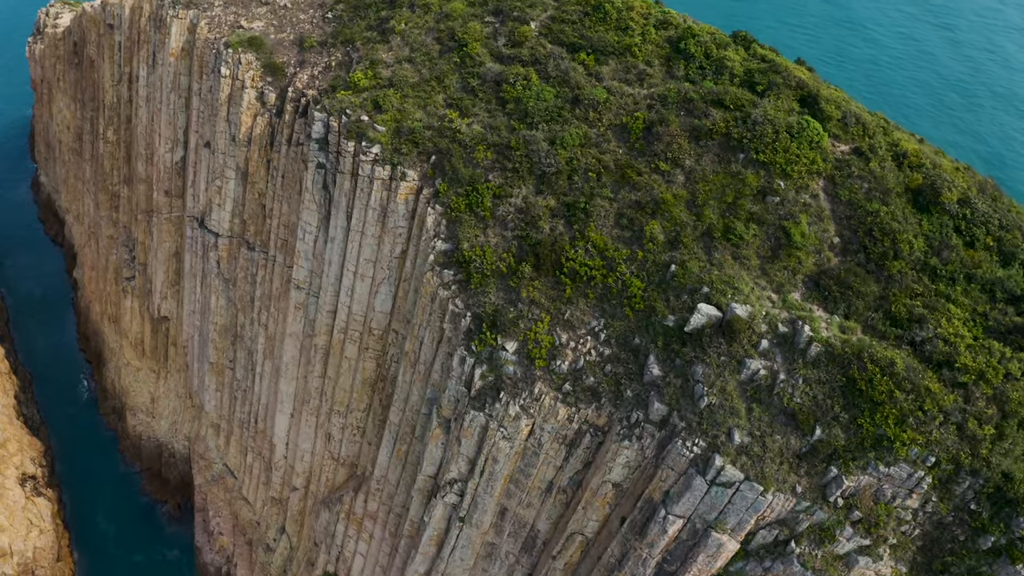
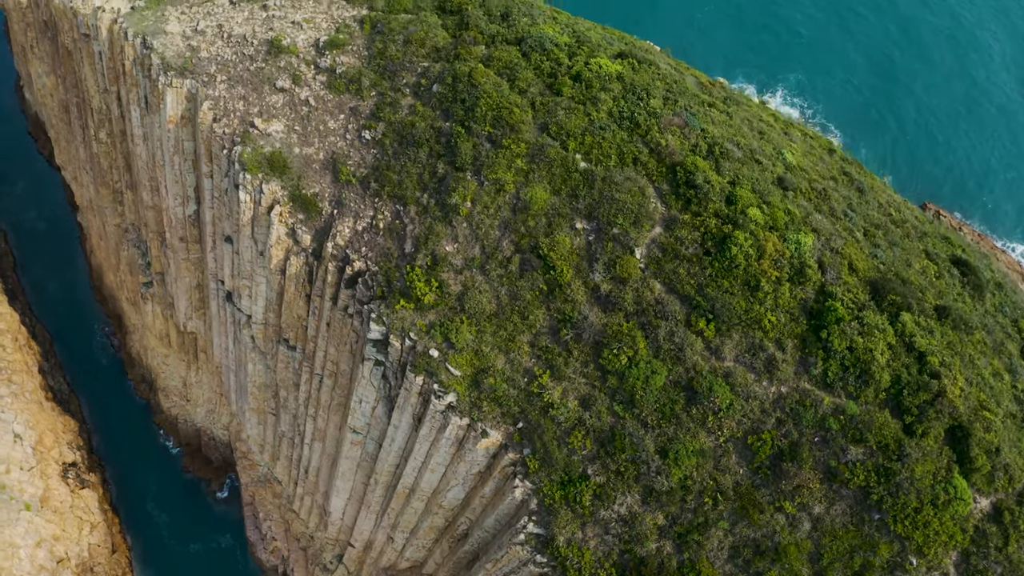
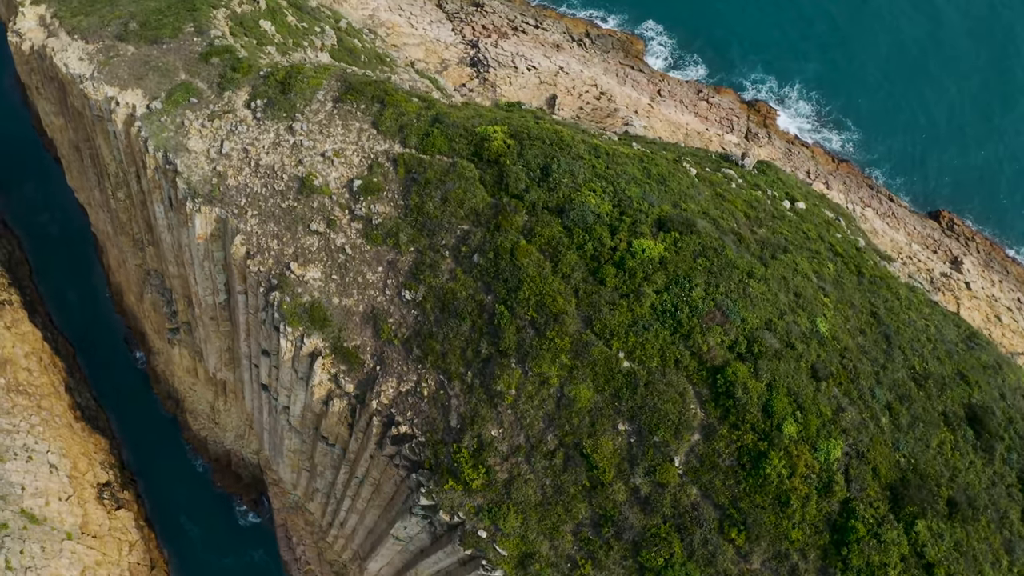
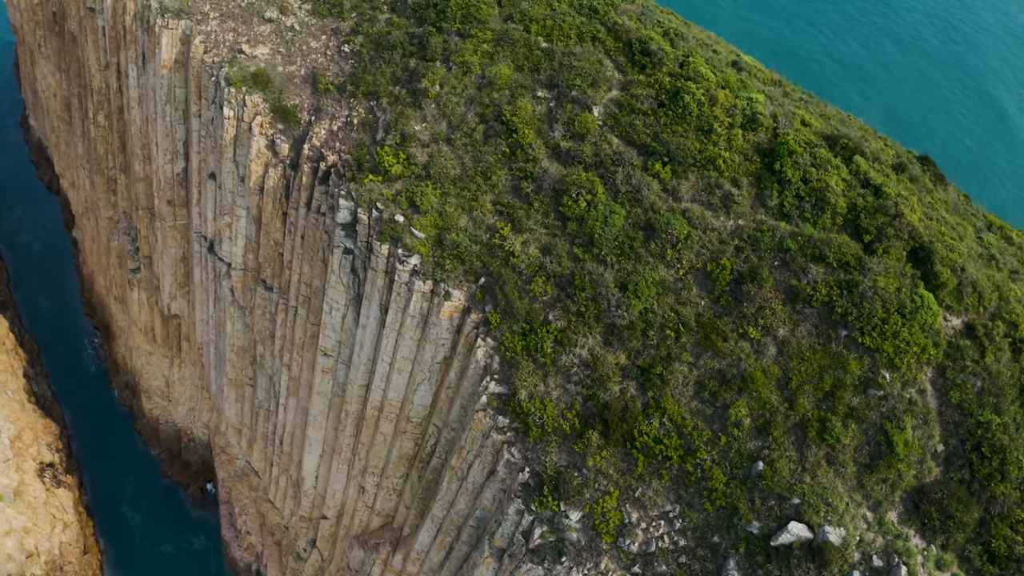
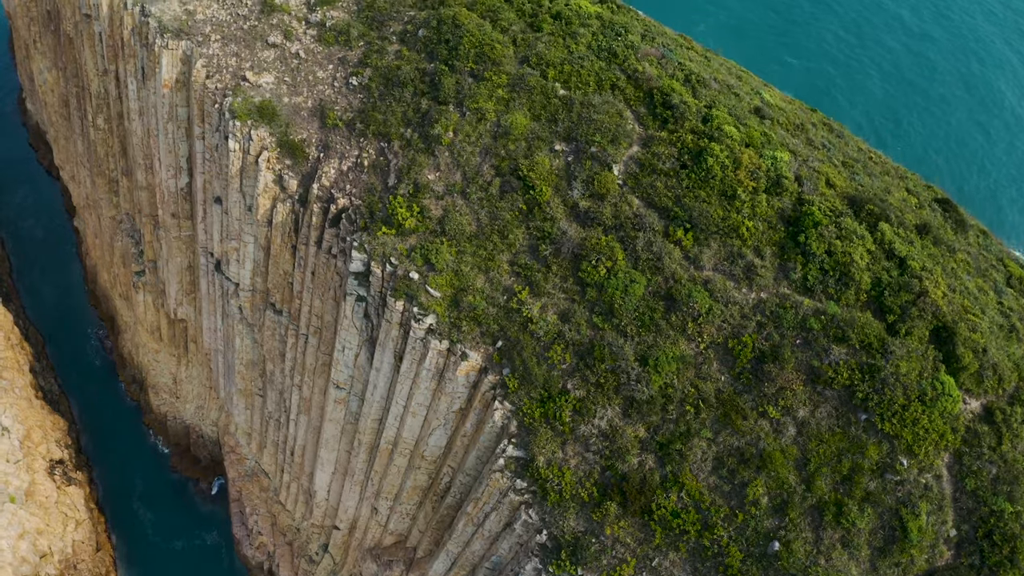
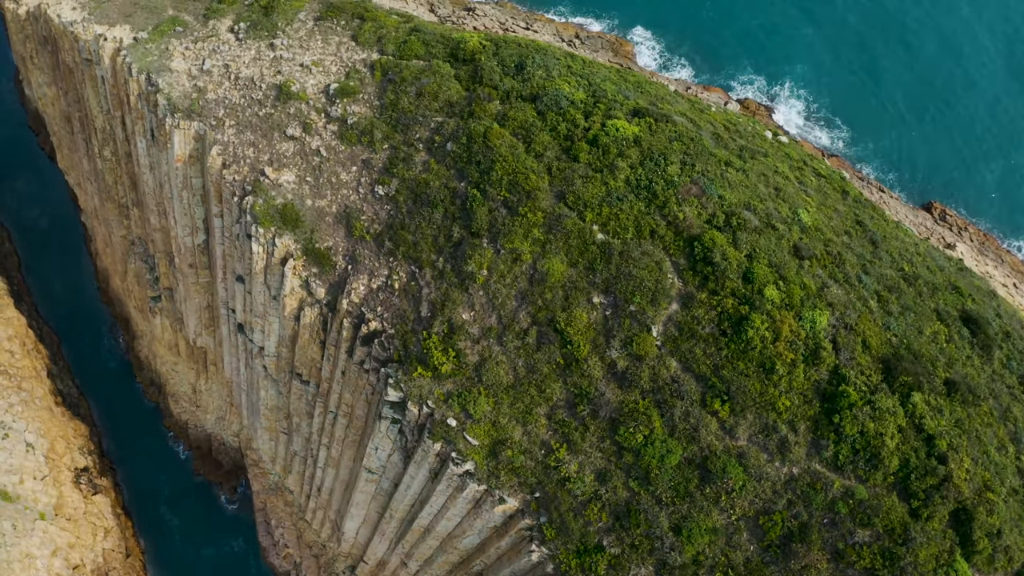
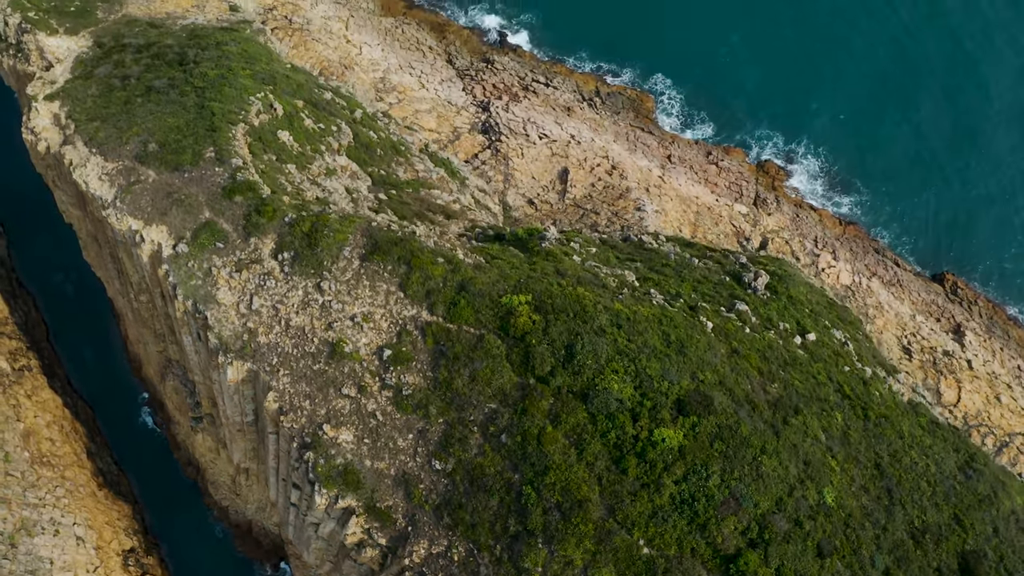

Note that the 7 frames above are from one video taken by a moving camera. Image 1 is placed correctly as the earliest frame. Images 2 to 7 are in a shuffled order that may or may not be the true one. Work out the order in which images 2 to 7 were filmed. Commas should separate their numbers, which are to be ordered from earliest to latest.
4, 5, 2, 6, 3, 7
